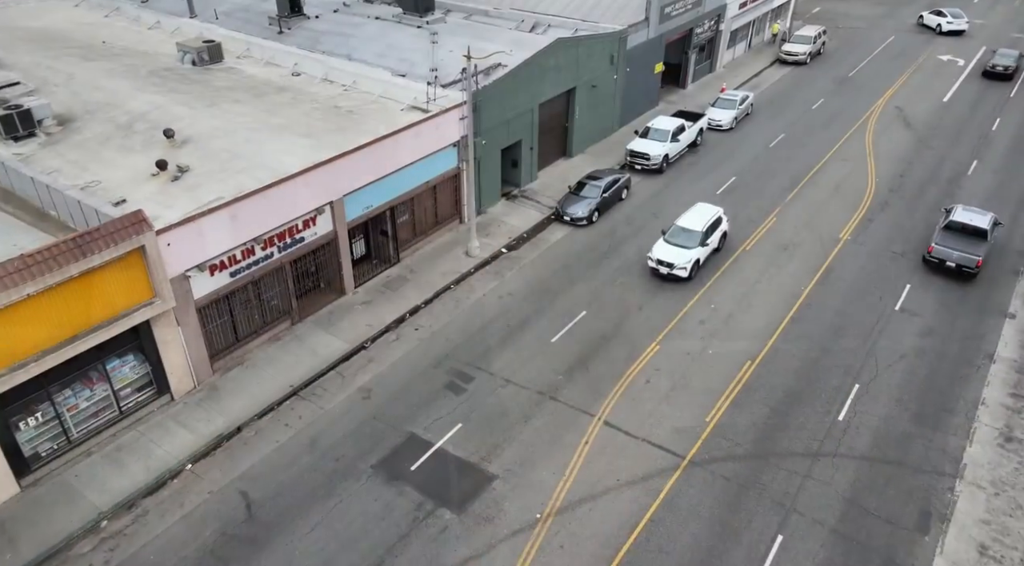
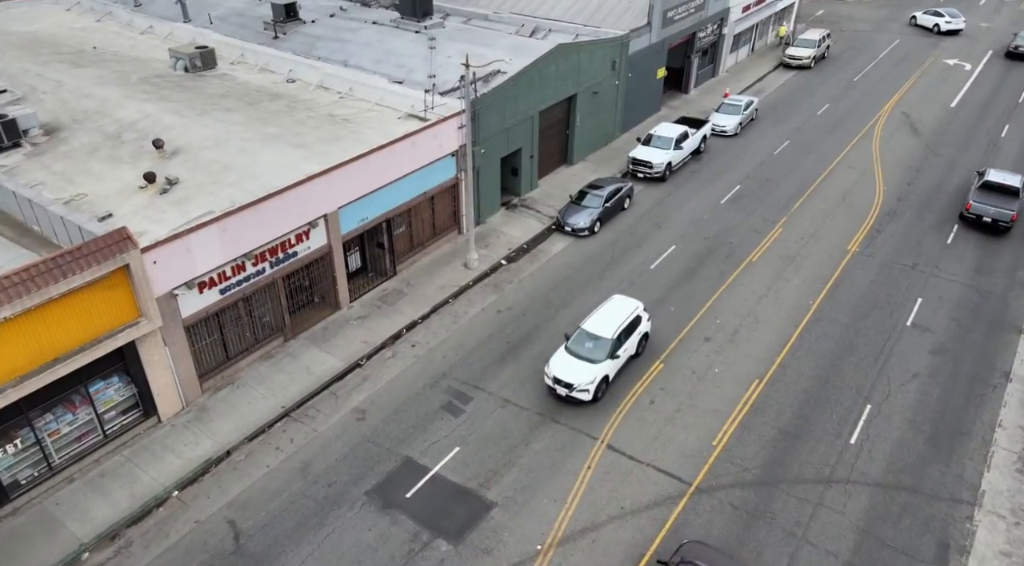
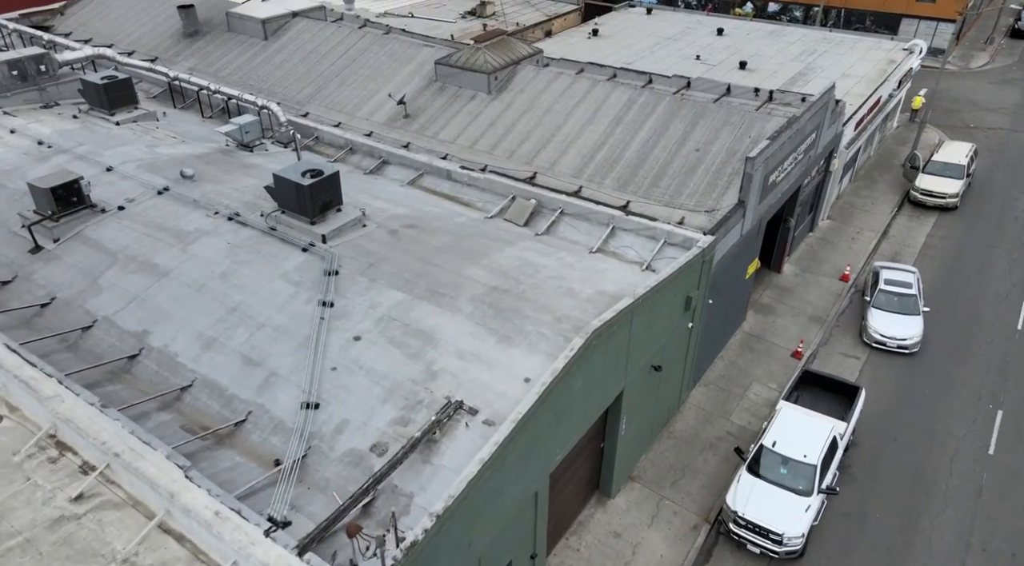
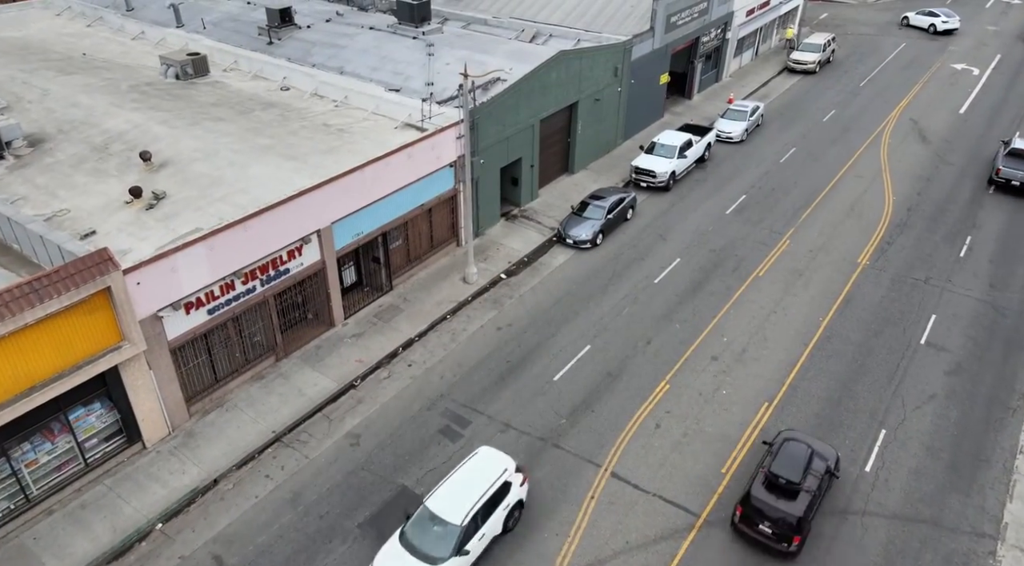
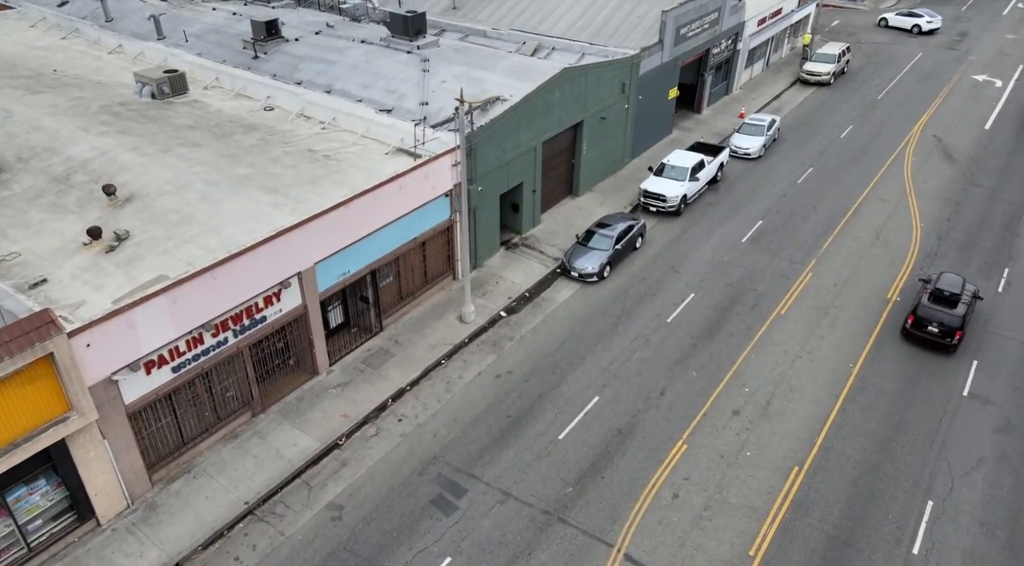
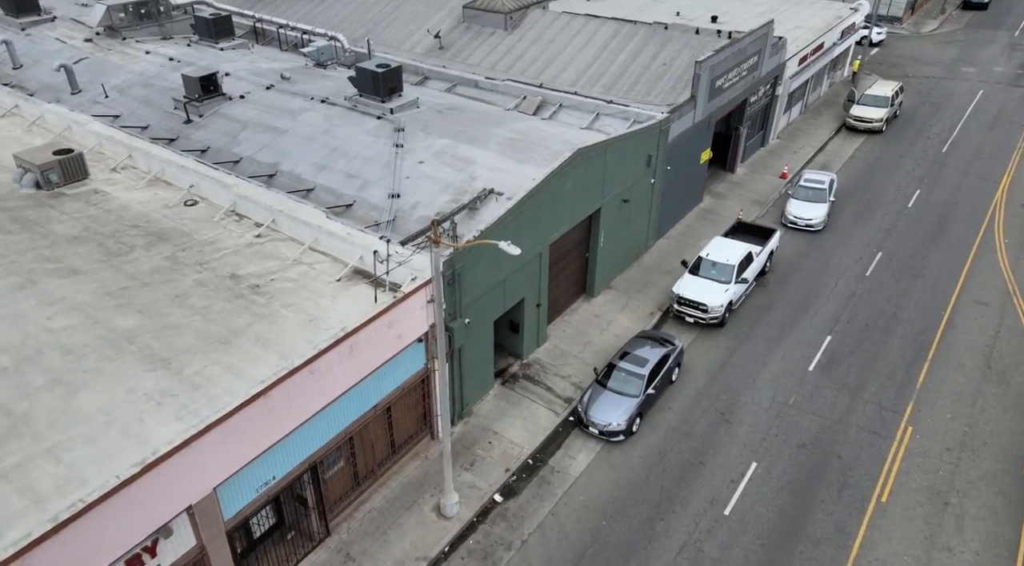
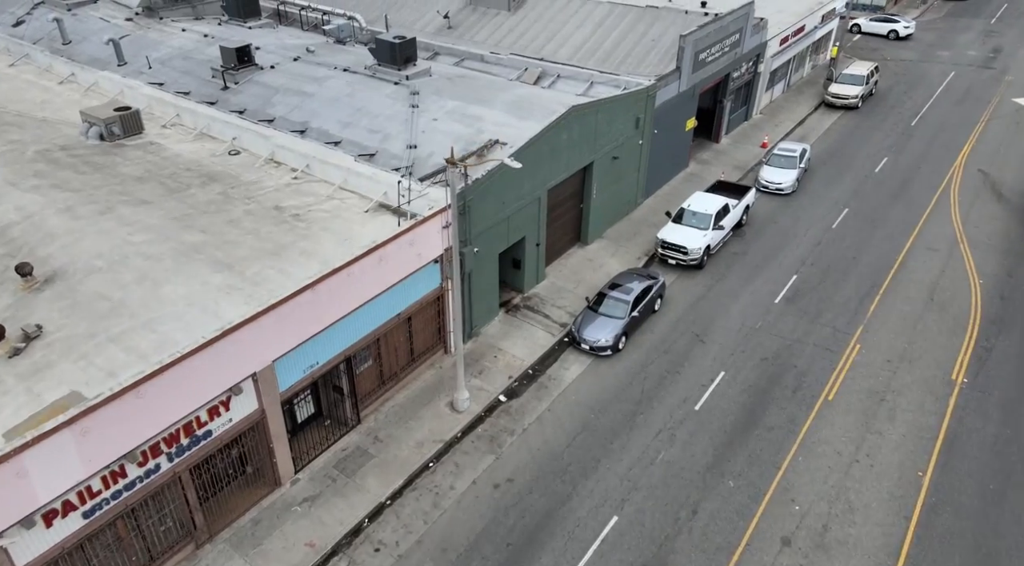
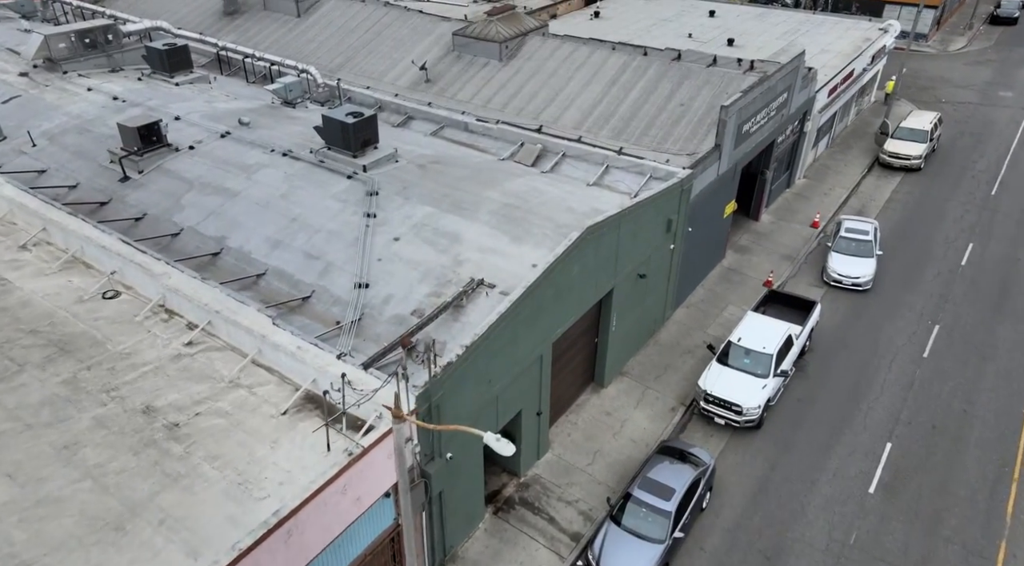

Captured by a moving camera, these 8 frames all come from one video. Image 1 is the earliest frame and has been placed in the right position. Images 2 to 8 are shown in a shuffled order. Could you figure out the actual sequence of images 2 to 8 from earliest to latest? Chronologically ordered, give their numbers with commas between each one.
2, 4, 5, 7, 6, 8, 3
